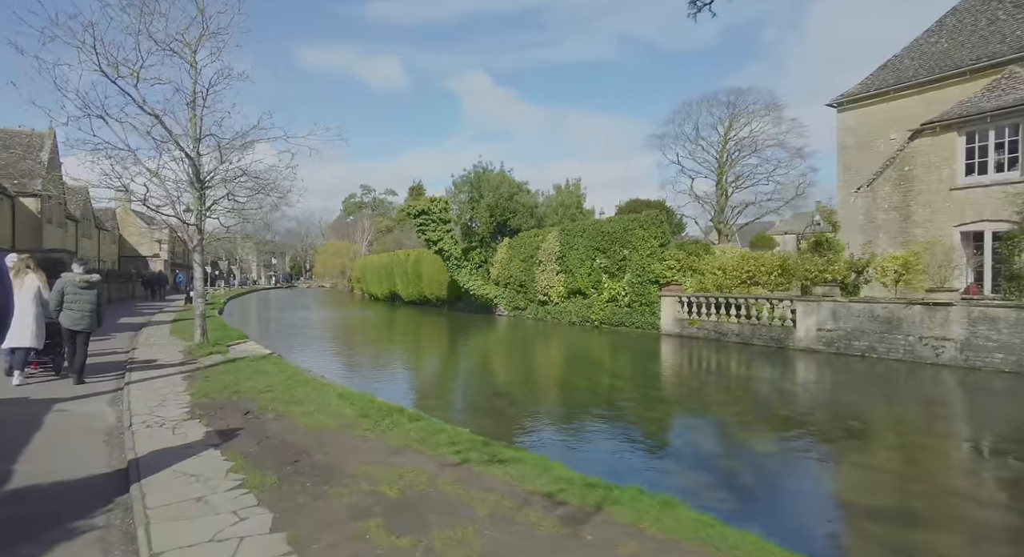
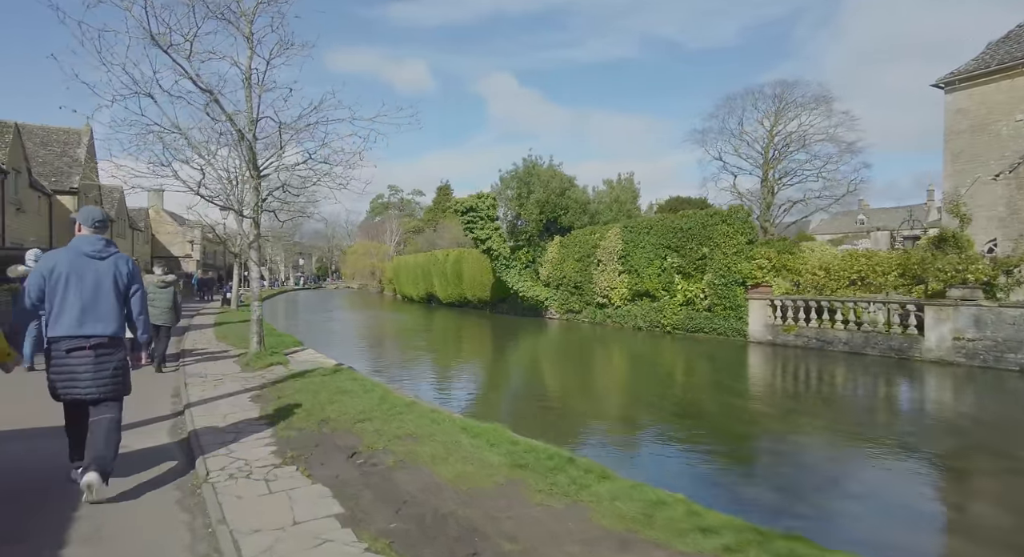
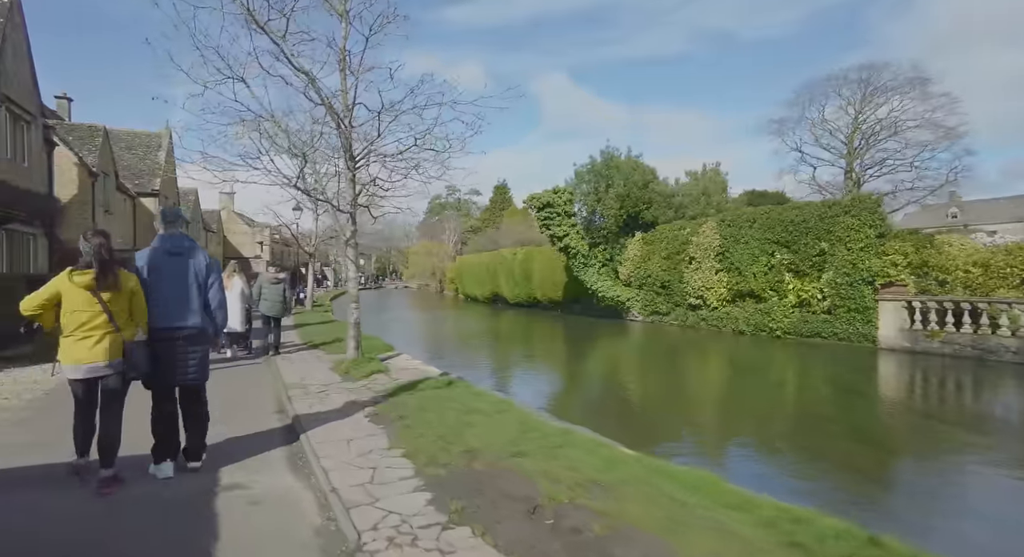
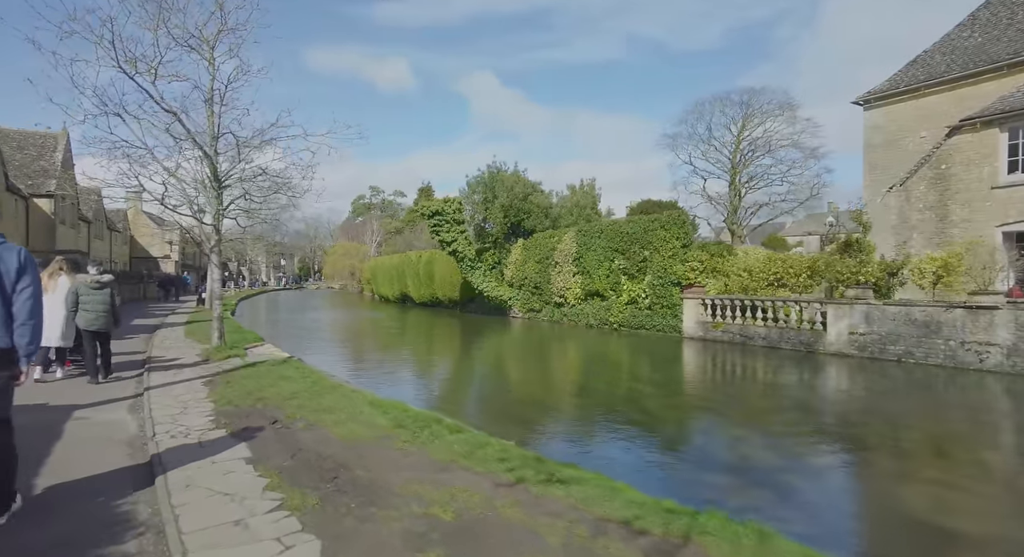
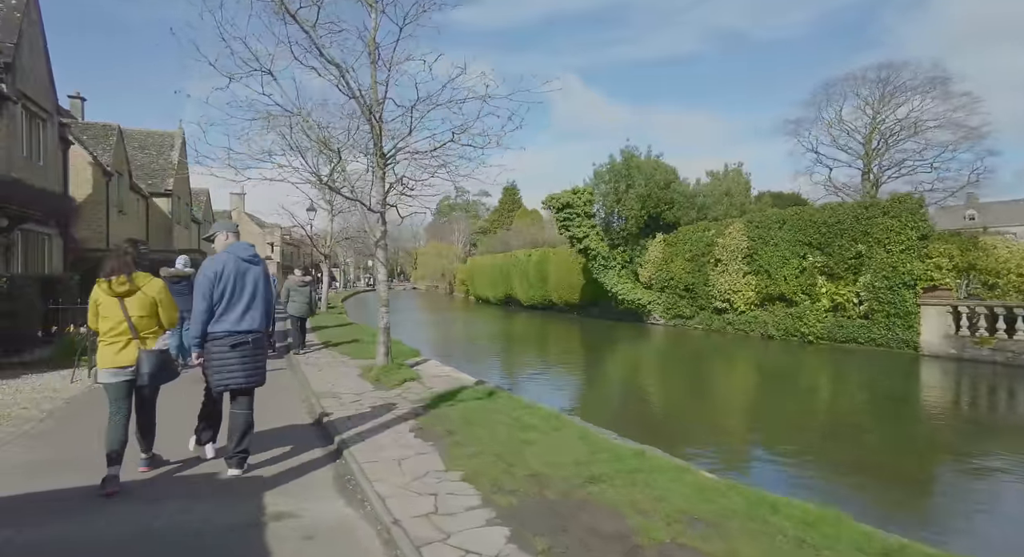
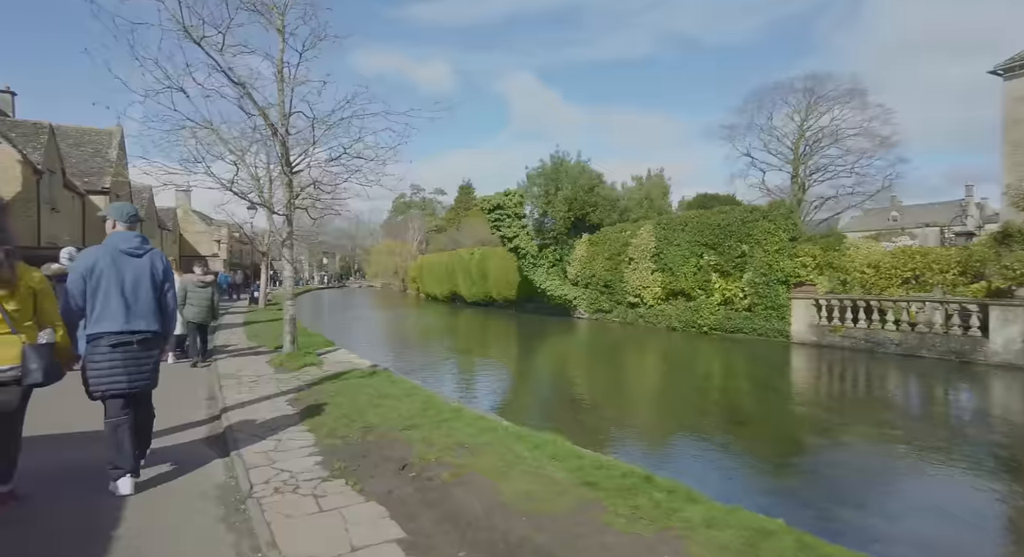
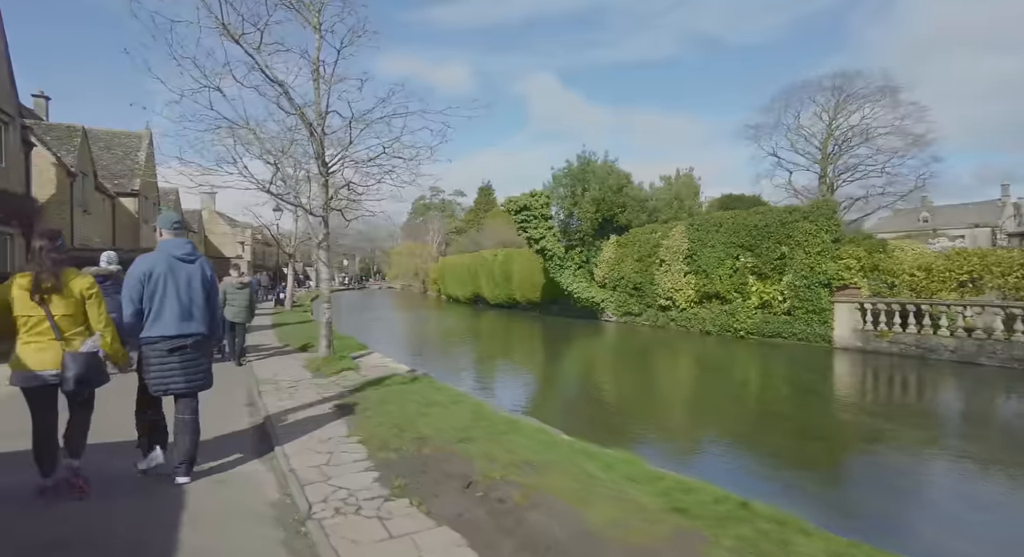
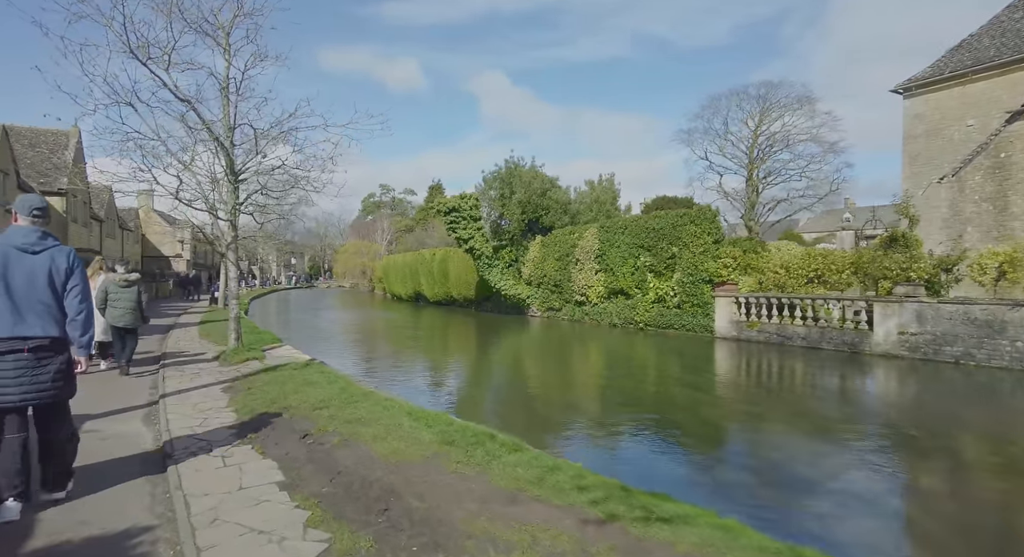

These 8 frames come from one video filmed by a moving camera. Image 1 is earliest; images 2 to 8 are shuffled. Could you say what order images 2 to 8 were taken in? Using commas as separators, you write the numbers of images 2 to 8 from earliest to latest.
4, 8, 2, 6, 7, 3, 5
